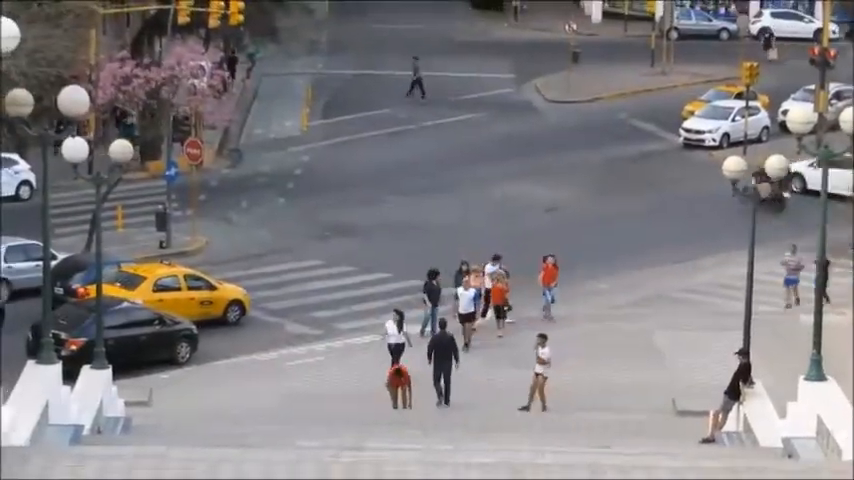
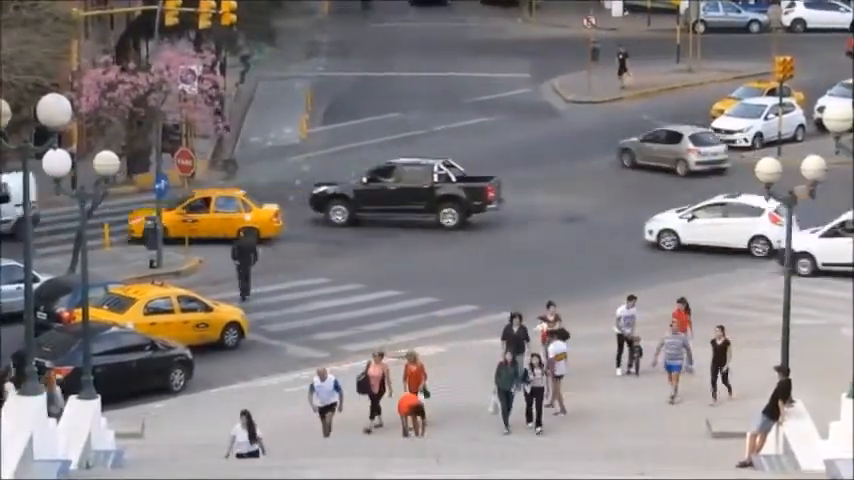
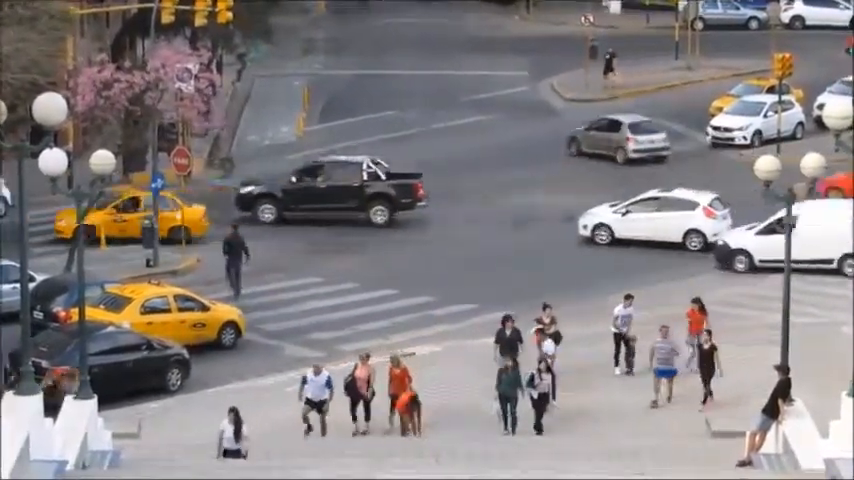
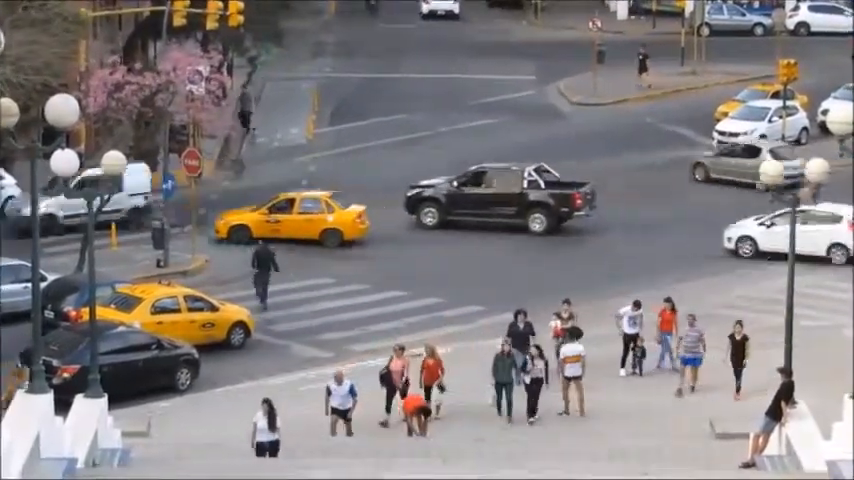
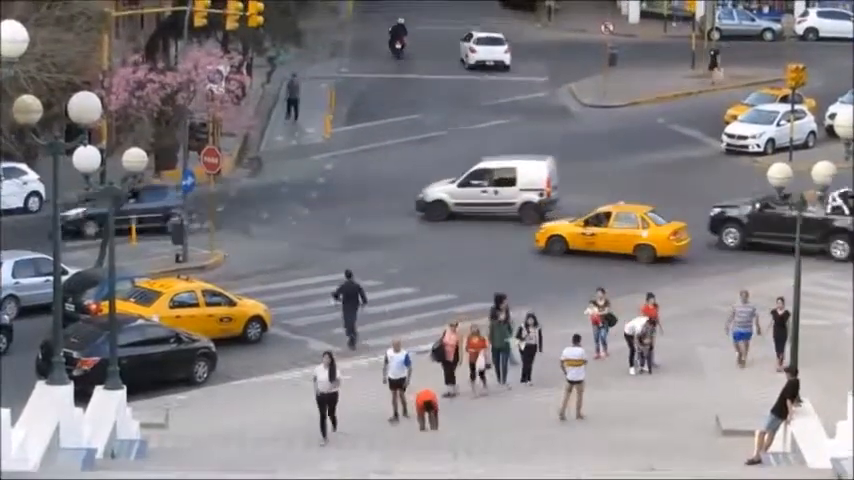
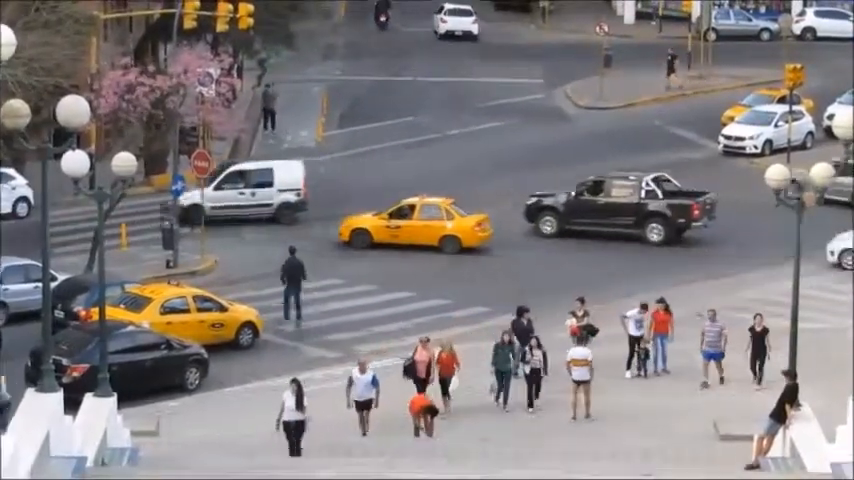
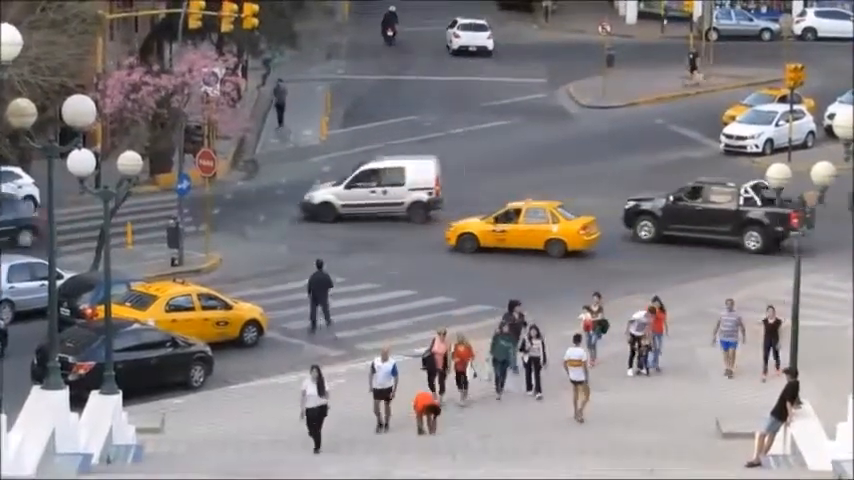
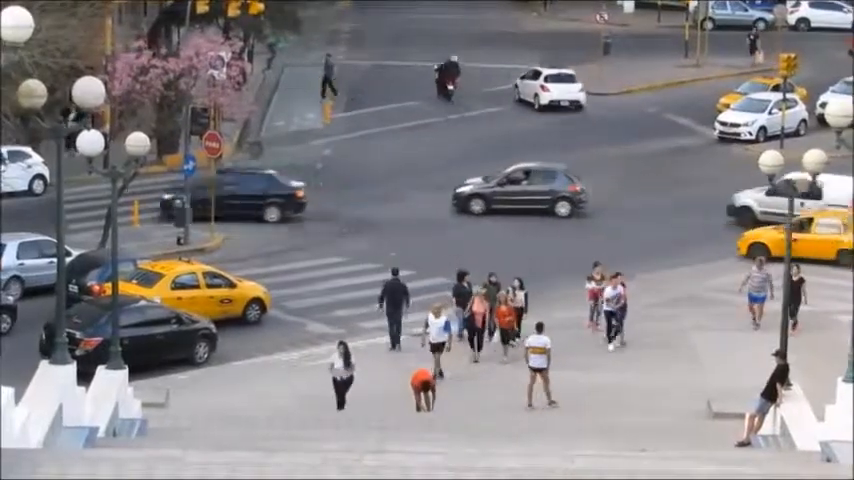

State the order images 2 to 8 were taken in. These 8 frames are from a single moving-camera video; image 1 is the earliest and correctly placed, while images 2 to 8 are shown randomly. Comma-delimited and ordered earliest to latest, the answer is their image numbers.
8, 5, 7, 6, 4, 2, 3
